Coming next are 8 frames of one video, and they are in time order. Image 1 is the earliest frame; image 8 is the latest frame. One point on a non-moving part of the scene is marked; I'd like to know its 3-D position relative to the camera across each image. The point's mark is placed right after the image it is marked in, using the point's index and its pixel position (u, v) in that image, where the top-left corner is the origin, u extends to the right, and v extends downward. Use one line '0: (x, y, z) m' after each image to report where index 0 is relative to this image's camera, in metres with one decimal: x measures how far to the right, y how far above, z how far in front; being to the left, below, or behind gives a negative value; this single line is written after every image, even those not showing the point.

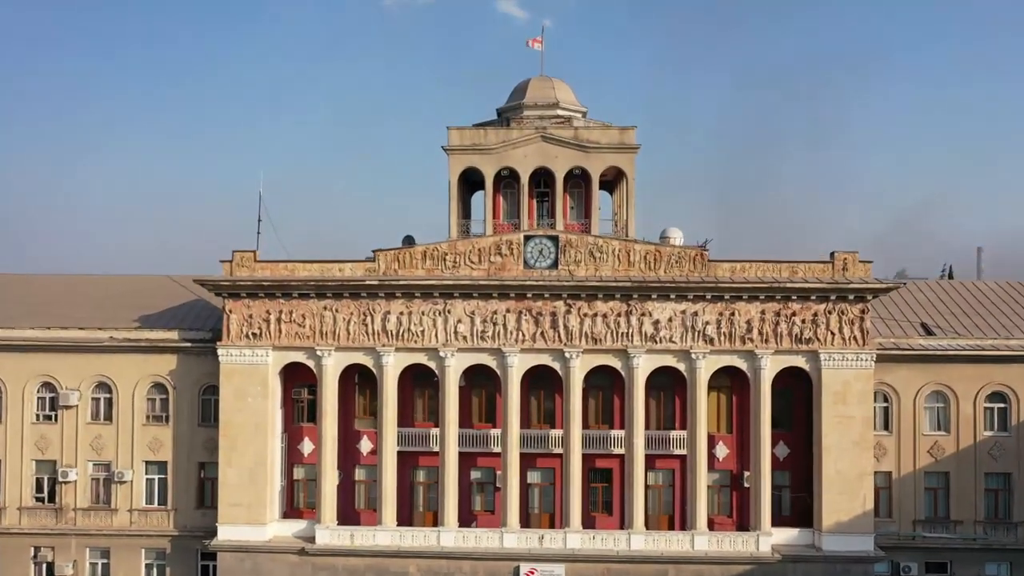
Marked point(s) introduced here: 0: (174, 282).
0: (-6.5, +0.1, +14.5) m
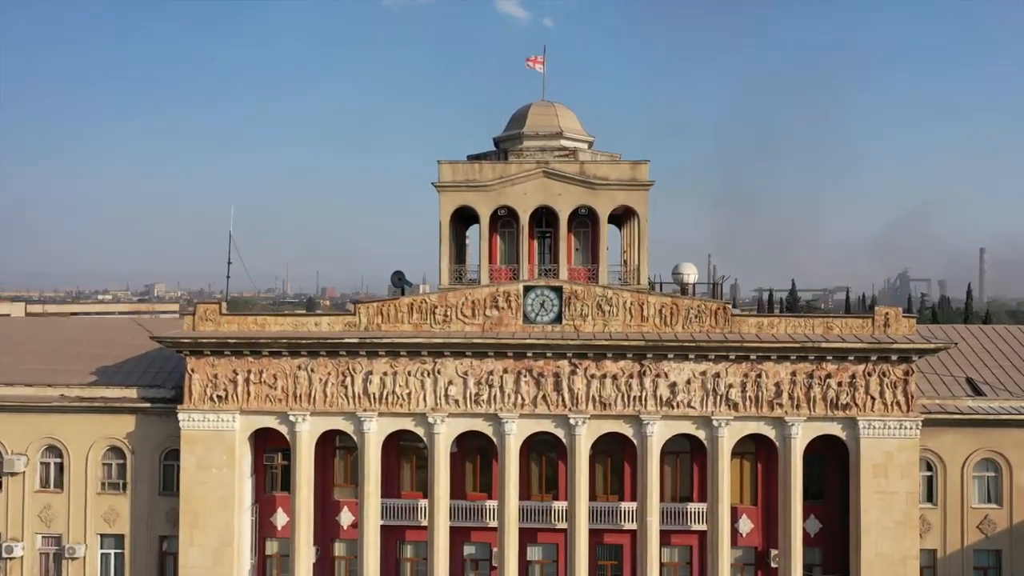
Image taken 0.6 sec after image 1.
0: (-6.5, -0.6, +13.2) m
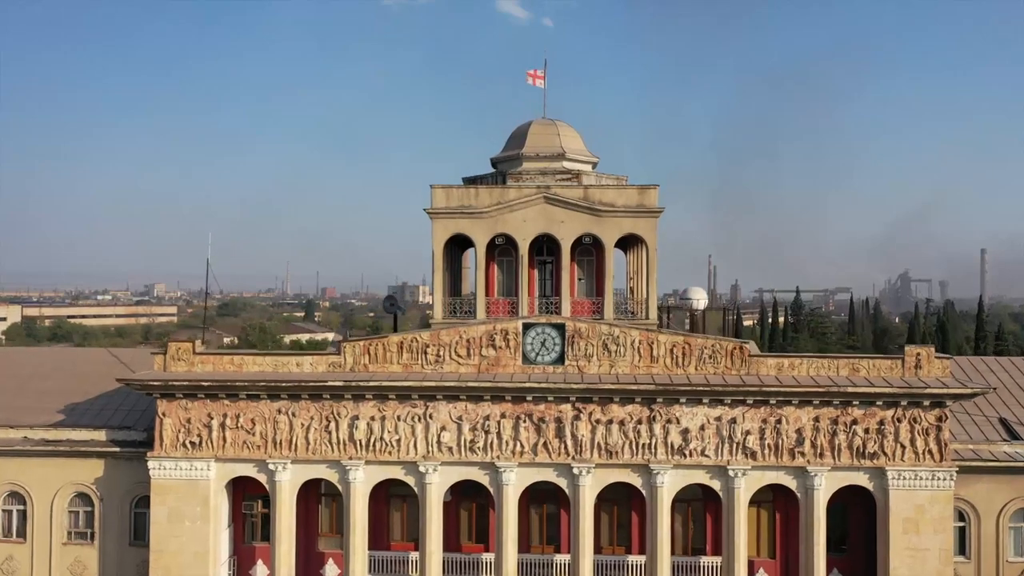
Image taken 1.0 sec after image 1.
0: (-6.6, -1.1, +12.4) m
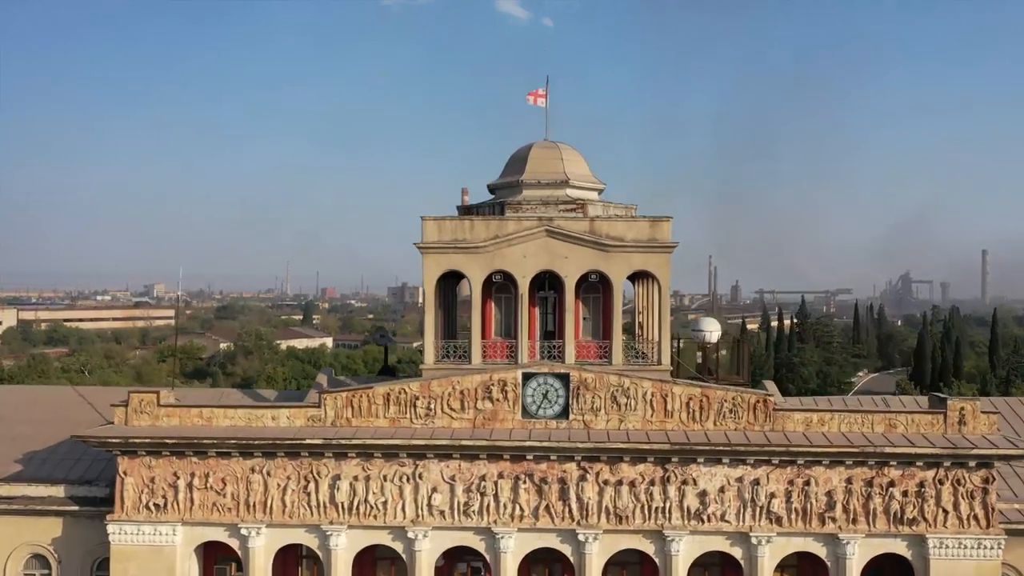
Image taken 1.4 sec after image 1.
0: (-6.6, -1.6, +11.5) m
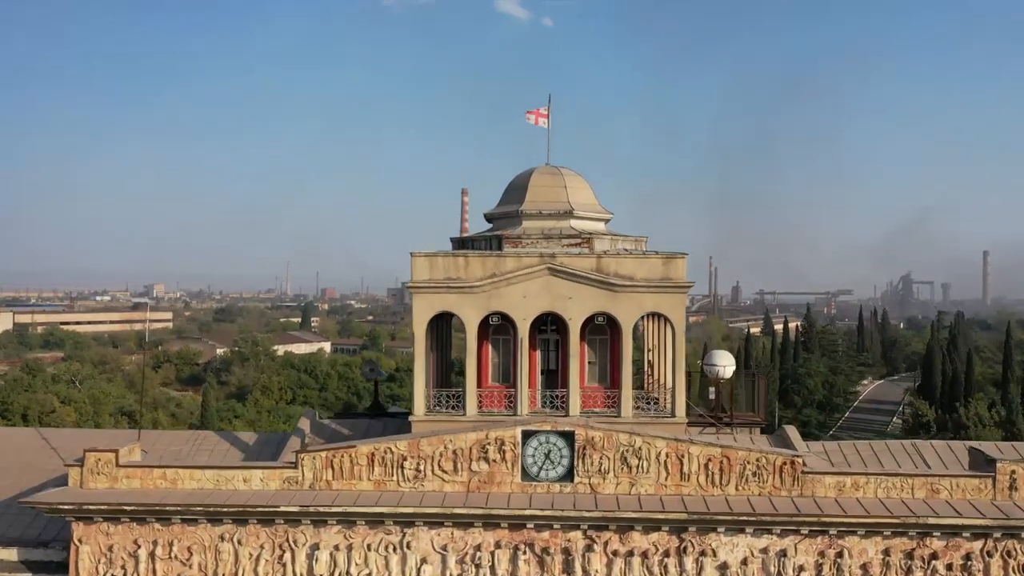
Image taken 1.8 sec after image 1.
0: (-6.6, -2.1, +10.6) m
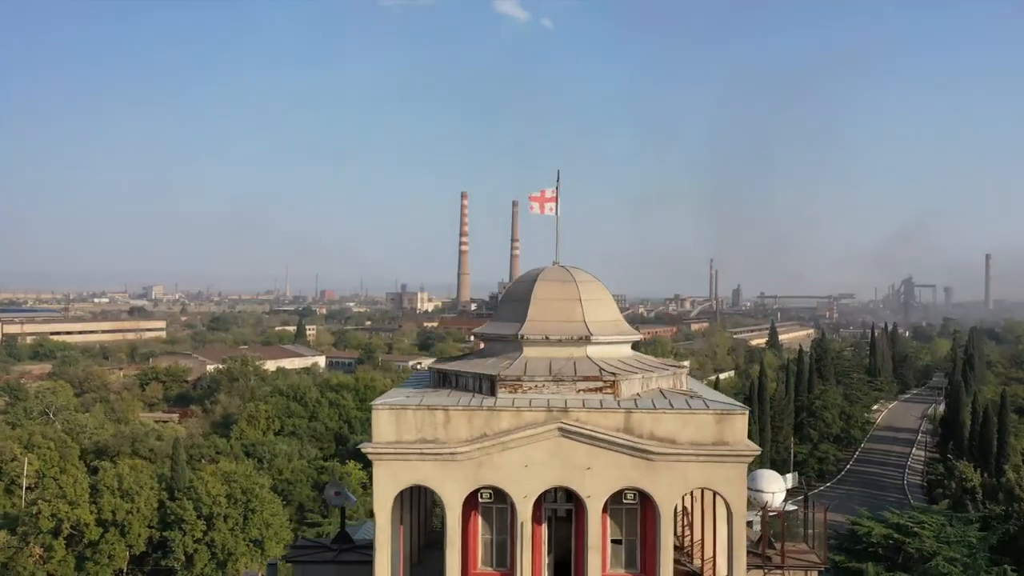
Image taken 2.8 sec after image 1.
0: (-6.6, -3.4, +8.3) m
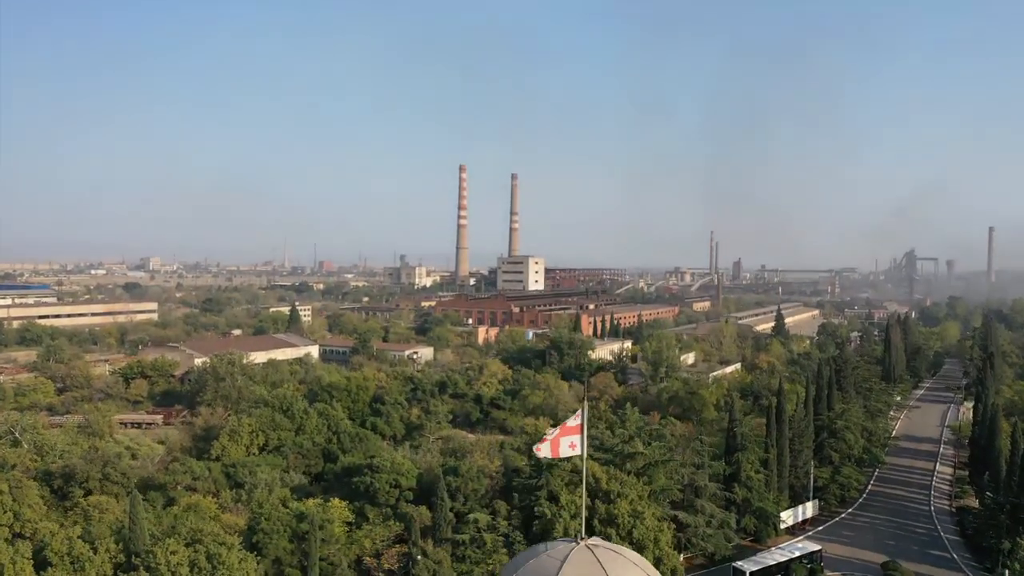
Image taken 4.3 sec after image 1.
0: (-6.6, -5.1, +5.6) m
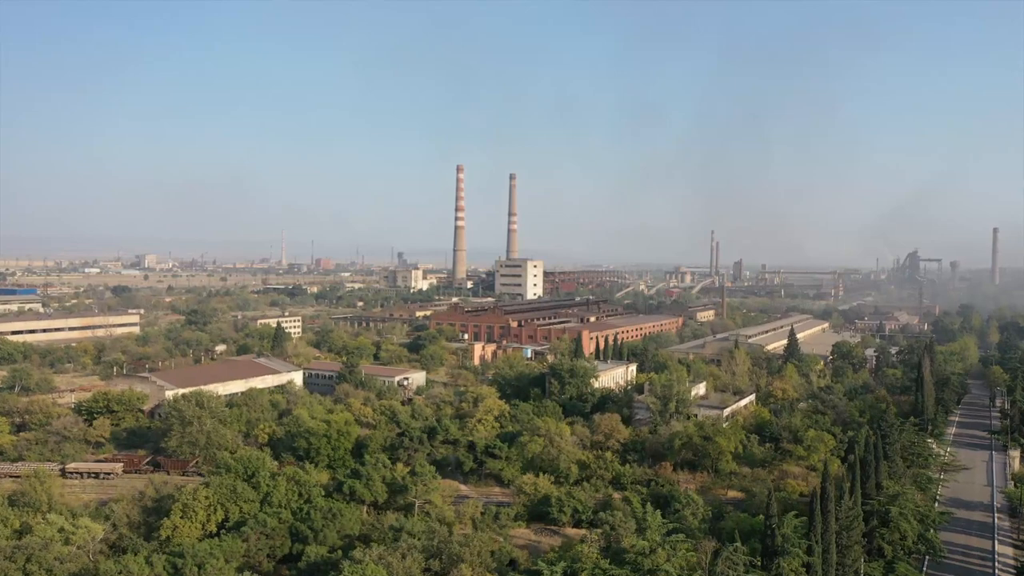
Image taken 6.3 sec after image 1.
0: (-6.7, -7.7, +0.3) m
